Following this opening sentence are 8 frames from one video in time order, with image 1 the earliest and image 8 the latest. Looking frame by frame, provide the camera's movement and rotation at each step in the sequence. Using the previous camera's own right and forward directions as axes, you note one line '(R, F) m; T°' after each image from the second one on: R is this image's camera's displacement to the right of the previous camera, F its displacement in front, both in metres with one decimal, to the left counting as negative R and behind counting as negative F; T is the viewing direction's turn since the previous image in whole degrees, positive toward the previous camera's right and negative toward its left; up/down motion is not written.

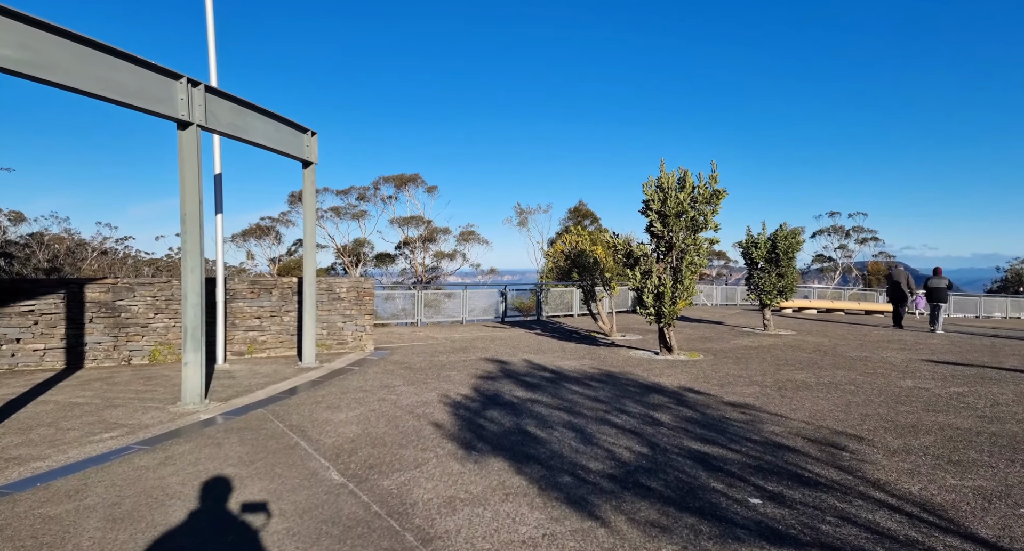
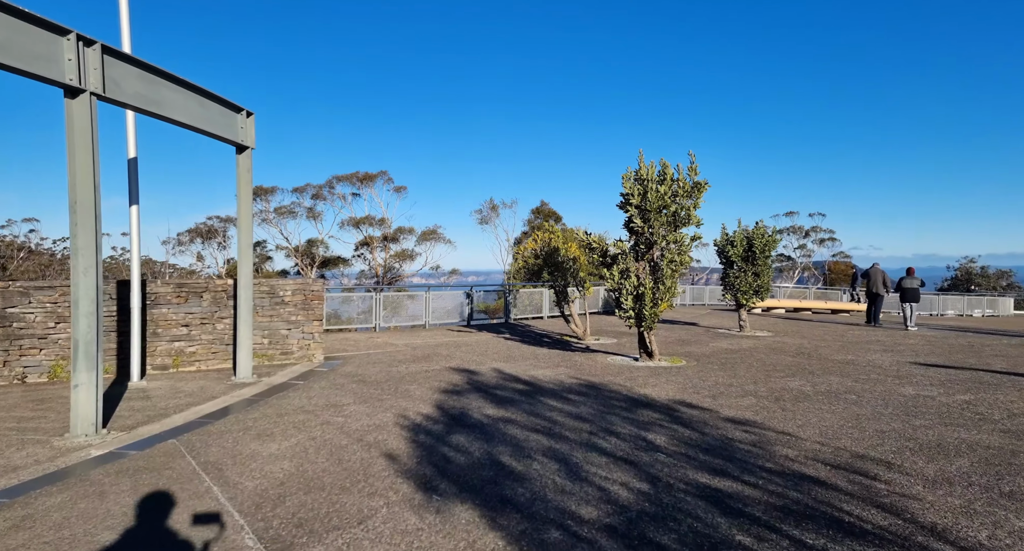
(0.0, +1.0) m; +4°
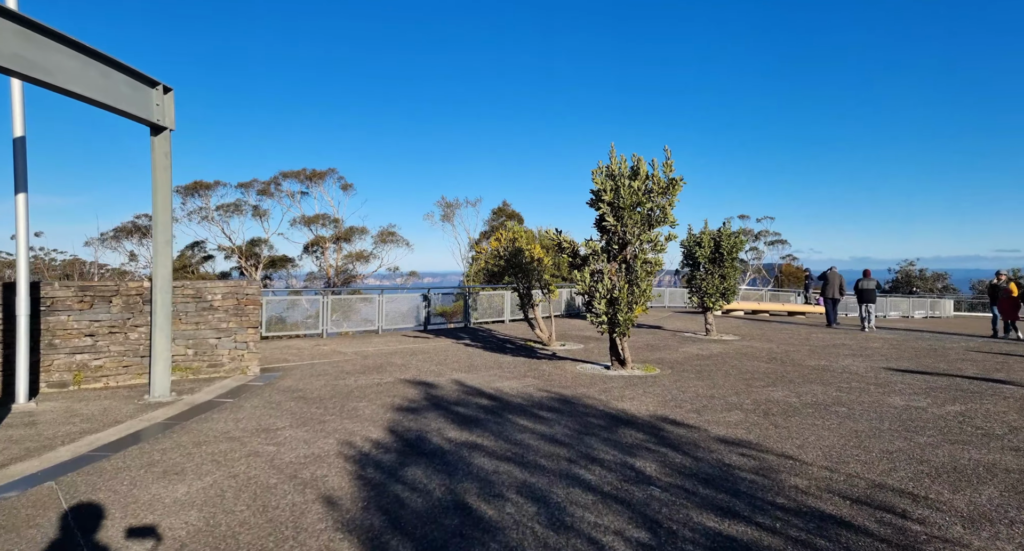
(-0.1, +0.8) m; +4°
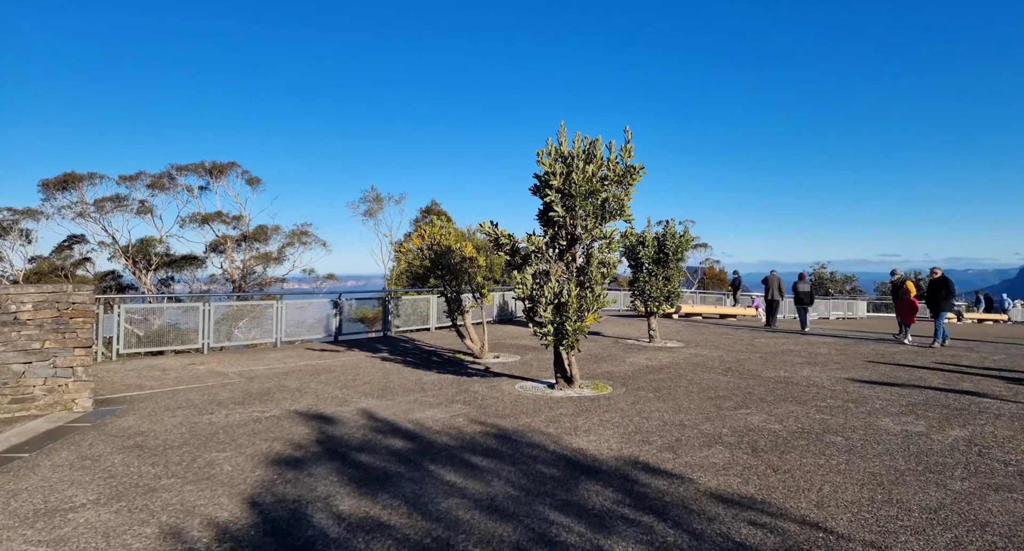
(+0.1, +1.6) m; +7°
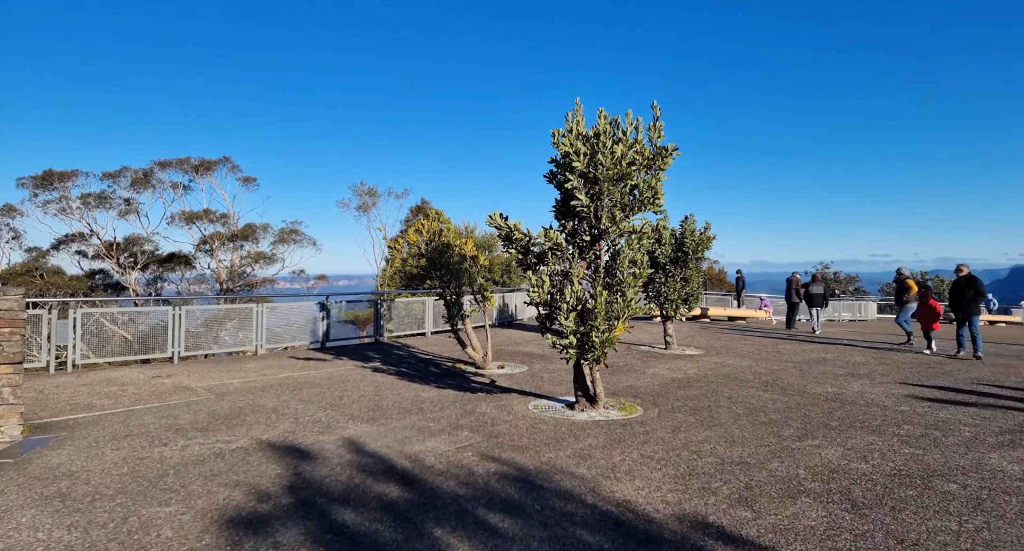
(-0.2, +1.2) m; +1°
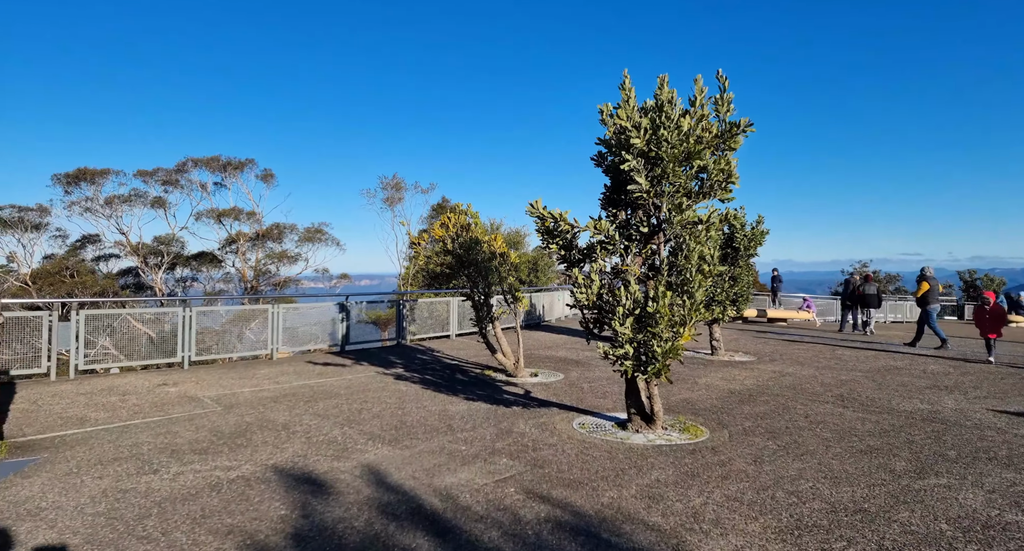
(-0.2, +1.0) m; -2°
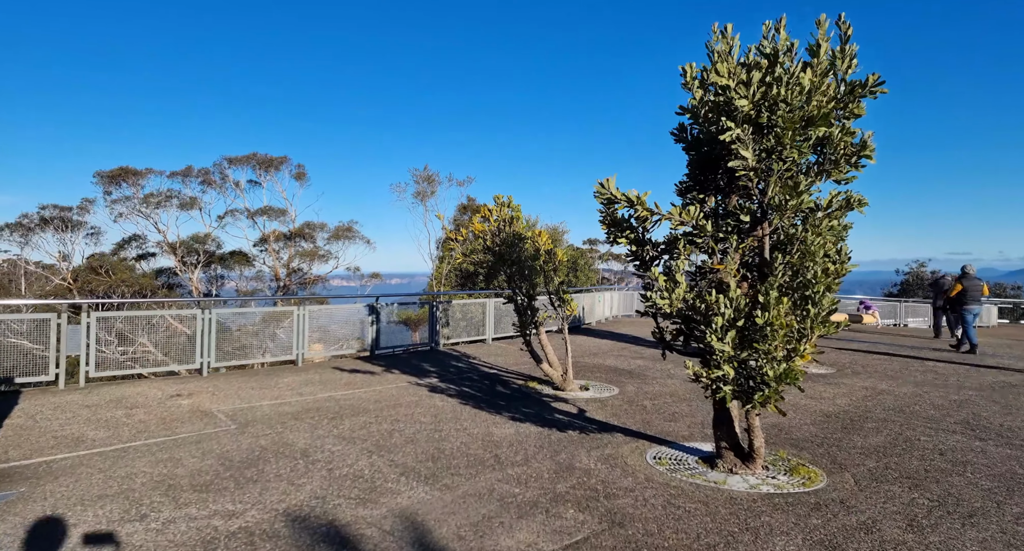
(-0.3, +1.1) m; -3°
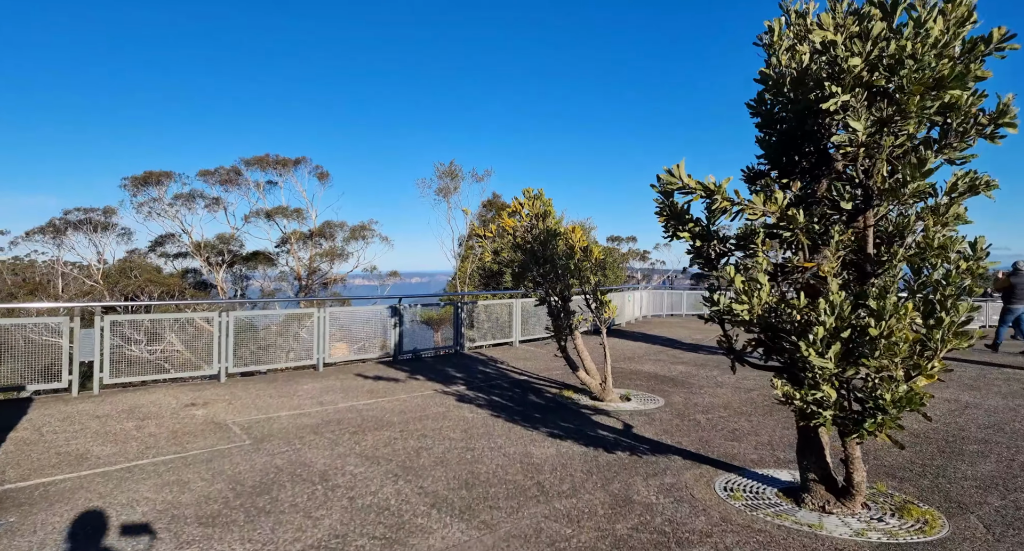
(-0.2, +0.7) m; -2°
